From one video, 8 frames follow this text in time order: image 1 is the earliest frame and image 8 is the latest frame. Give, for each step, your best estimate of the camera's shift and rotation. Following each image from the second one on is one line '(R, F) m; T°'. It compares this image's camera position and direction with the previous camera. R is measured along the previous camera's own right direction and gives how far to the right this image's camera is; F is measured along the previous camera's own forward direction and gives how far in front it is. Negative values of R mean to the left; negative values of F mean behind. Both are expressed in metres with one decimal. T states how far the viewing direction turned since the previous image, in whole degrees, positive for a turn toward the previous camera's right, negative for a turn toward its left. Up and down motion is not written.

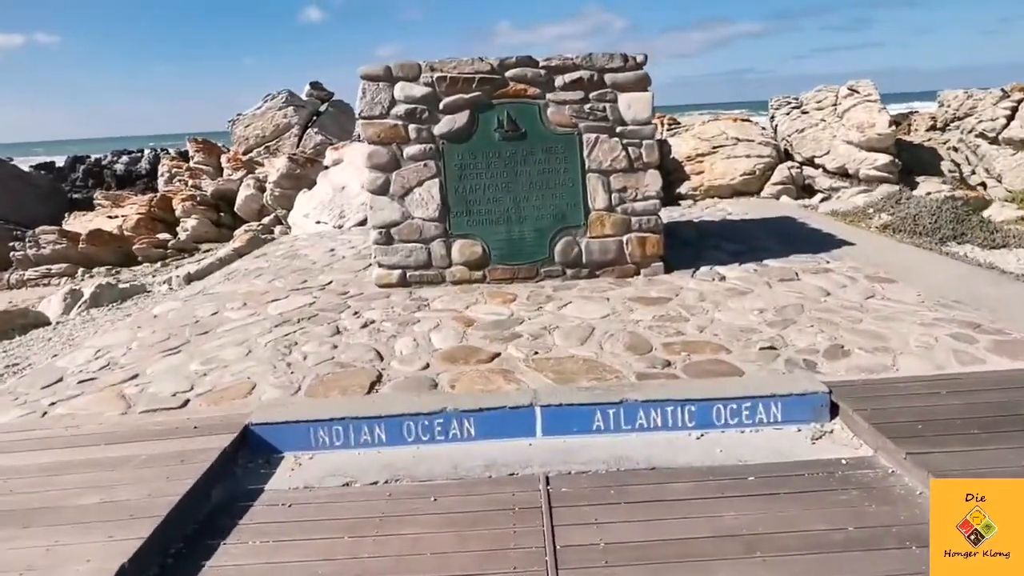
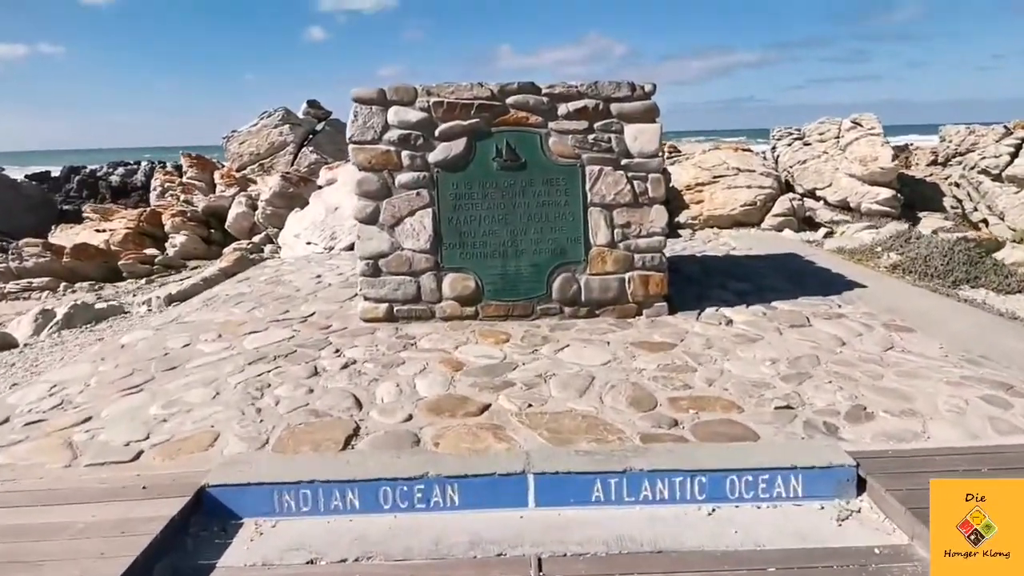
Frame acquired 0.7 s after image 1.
(0.0, +0.3) m; 0°
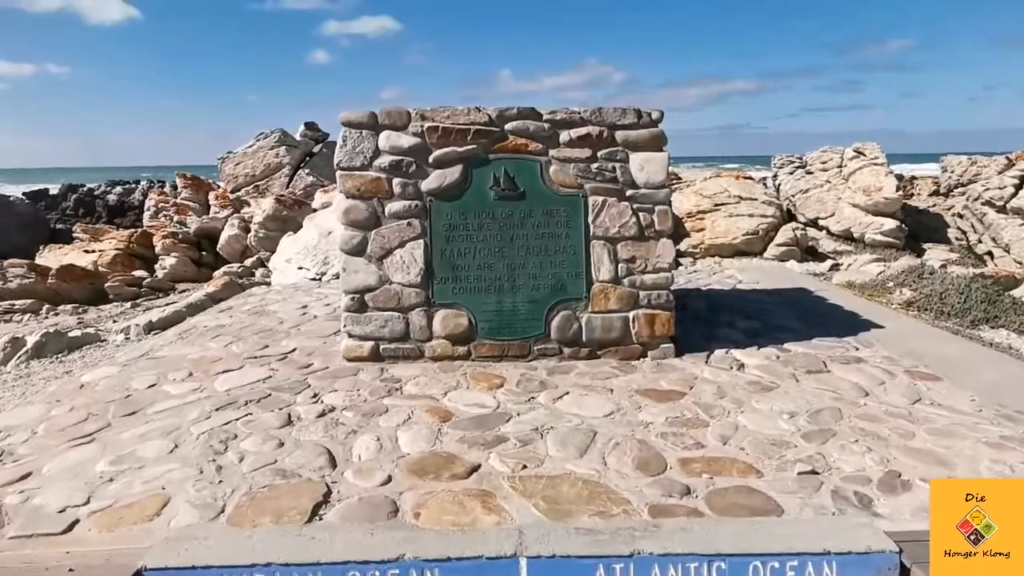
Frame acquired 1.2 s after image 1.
(0.0, +0.3) m; 0°
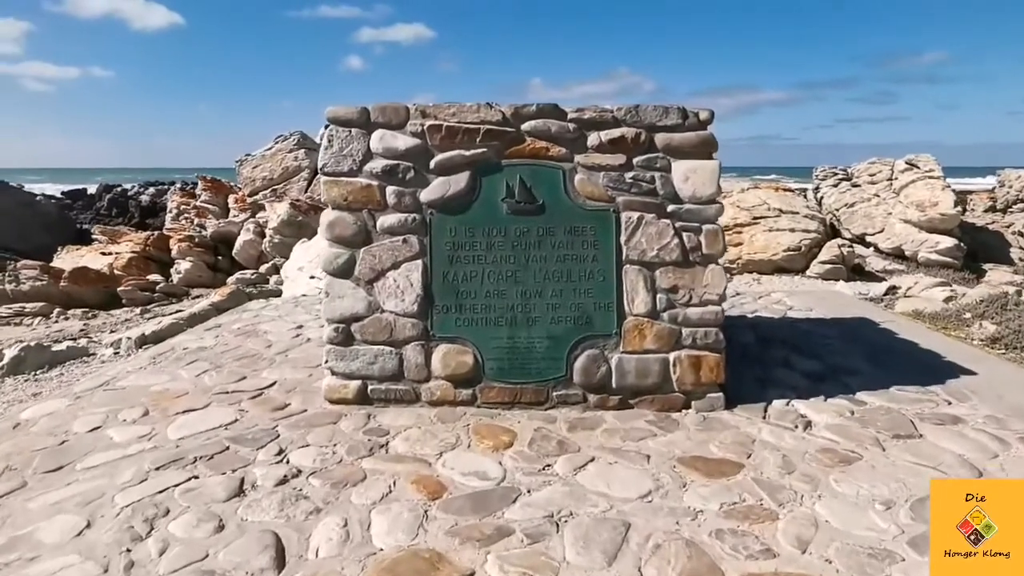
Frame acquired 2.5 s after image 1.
(+0.1, +0.7) m; -2°
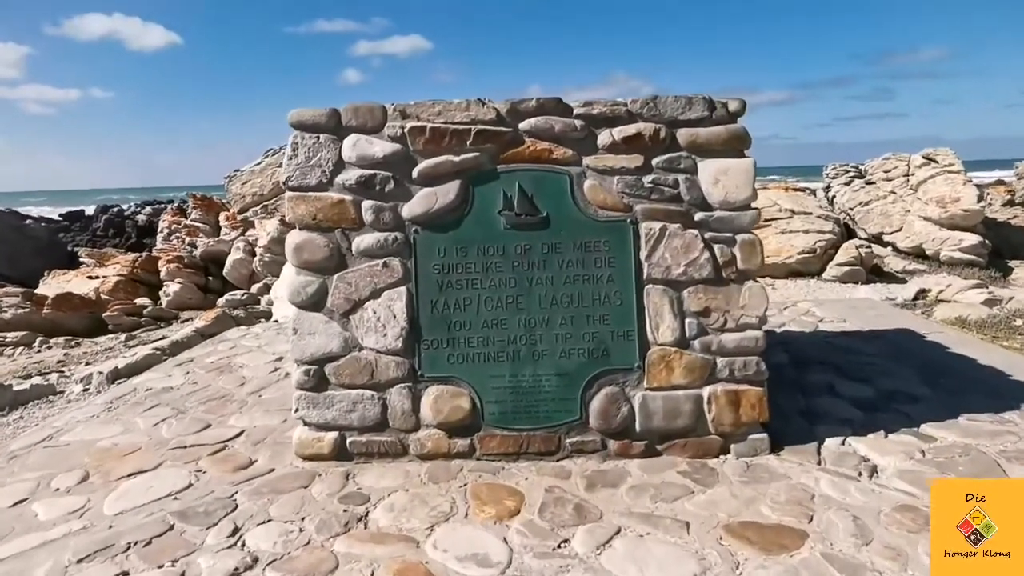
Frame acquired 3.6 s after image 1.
(0.0, +0.5) m; 0°
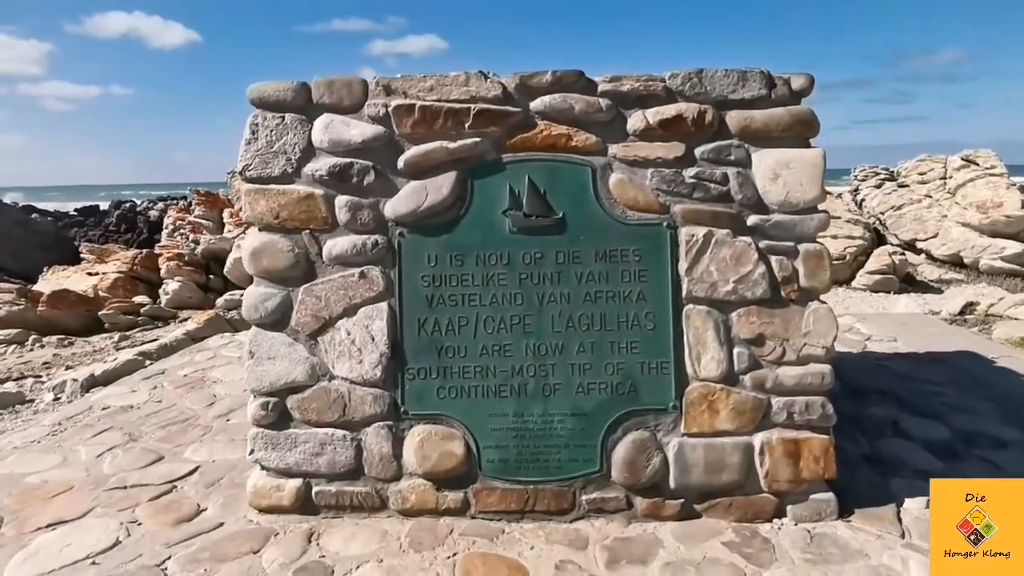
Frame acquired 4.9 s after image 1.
(0.0, +0.6) m; -1°
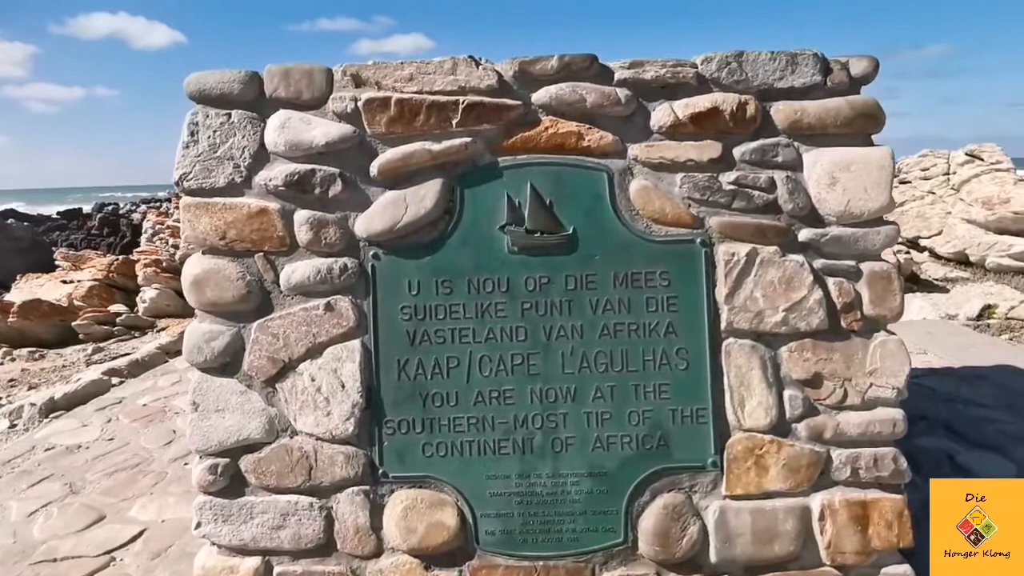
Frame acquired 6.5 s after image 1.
(0.0, +0.4) m; +1°
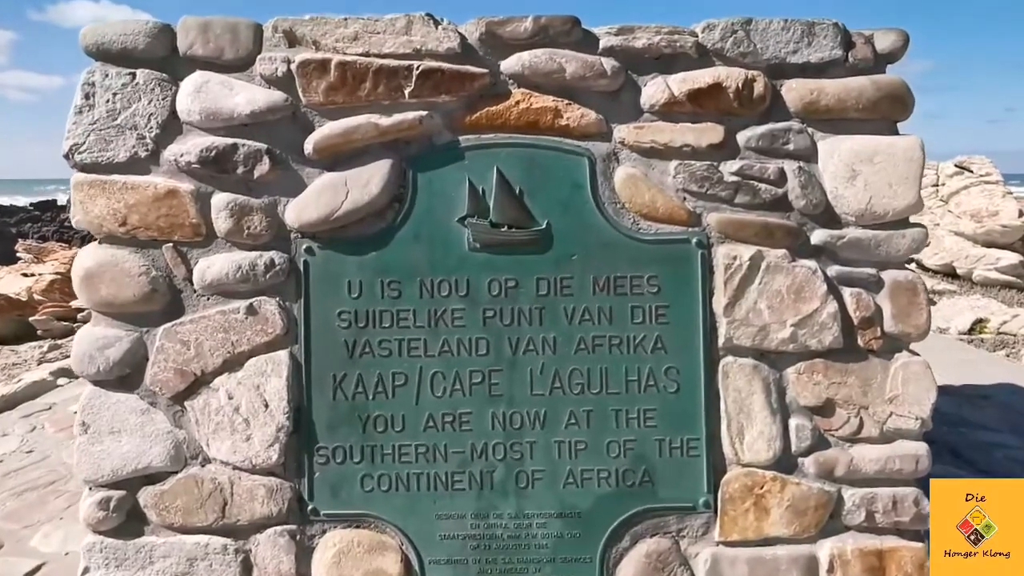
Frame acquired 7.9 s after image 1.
(+0.1, +0.3) m; +2°
